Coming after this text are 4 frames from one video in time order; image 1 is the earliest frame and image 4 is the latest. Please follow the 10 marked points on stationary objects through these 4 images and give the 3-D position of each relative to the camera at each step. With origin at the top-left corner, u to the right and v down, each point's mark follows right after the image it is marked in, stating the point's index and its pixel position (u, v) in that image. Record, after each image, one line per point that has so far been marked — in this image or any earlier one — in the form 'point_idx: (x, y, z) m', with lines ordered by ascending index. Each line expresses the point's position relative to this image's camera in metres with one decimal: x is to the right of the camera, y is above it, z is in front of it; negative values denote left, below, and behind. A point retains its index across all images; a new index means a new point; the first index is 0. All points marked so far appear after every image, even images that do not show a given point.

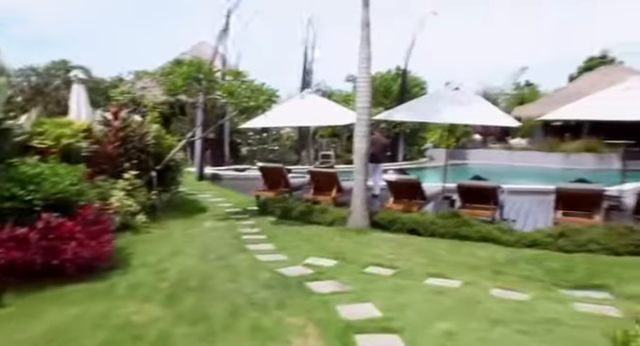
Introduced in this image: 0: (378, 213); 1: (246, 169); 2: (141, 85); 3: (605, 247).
0: (+1.2, -0.8, +9.7) m
1: (-2.8, +0.1, +17.7) m
2: (-4.6, +2.3, +12.3) m
3: (+4.8, -1.2, +8.2) m
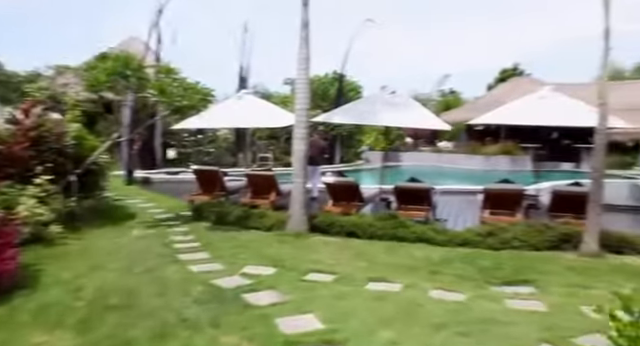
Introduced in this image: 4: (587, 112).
0: (-0.1, -0.9, +9.6) m
1: (-5.0, 0.0, +17.0) m
2: (-6.1, +2.2, +11.4) m
3: (+3.7, -1.2, +8.6) m
4: (+5.6, +1.2, +10.1) m
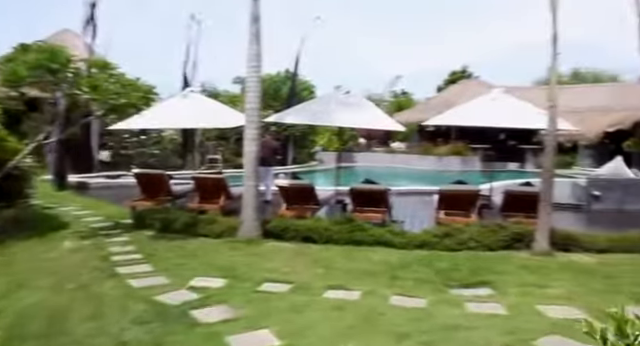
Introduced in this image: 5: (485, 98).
0: (-0.9, -0.9, +9.1) m
1: (-6.6, -0.1, +16.1) m
2: (-7.2, +2.1, +10.4) m
3: (+2.9, -1.3, +8.5) m
4: (+4.6, +1.2, +10.3) m
5: (+4.0, +1.8, +11.4) m
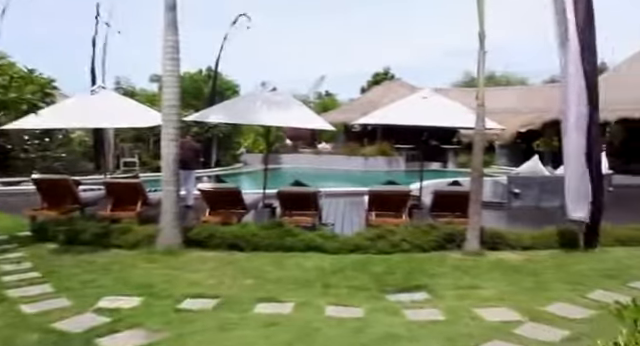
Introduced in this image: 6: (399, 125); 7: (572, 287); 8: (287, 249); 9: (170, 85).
0: (-2.2, -1.0, +8.4) m
1: (-8.9, -0.3, +14.4) m
2: (-8.6, +1.9, +8.7) m
3: (+1.7, -1.3, +8.4) m
4: (+3.0, +1.2, +10.4) m
5: (+2.2, +1.8, +11.4) m
6: (+1.8, +1.0, +10.3) m
7: (+3.4, -1.6, +6.6) m
8: (-0.6, -1.3, +8.3) m
9: (-2.4, +1.4, +7.8) m
